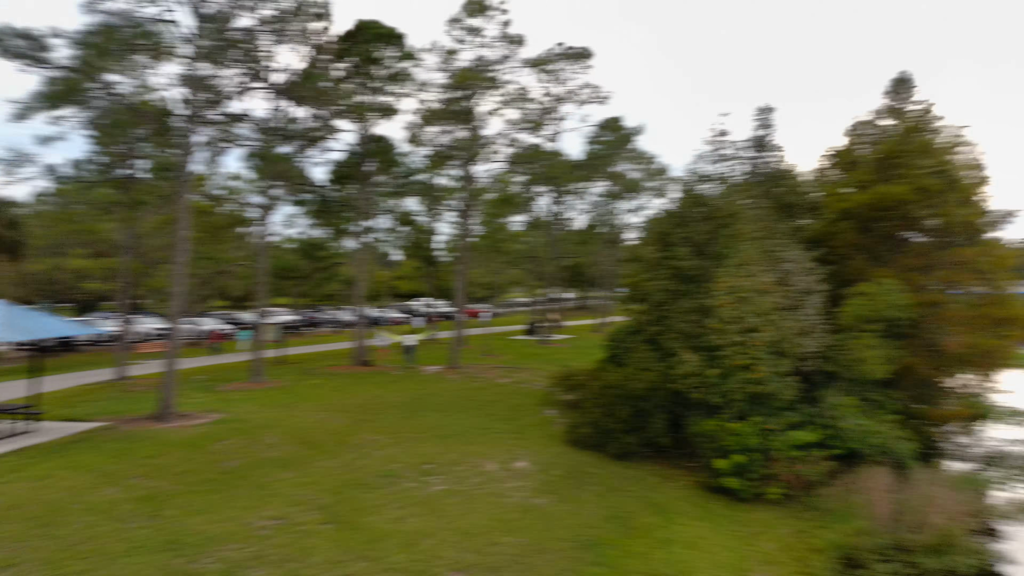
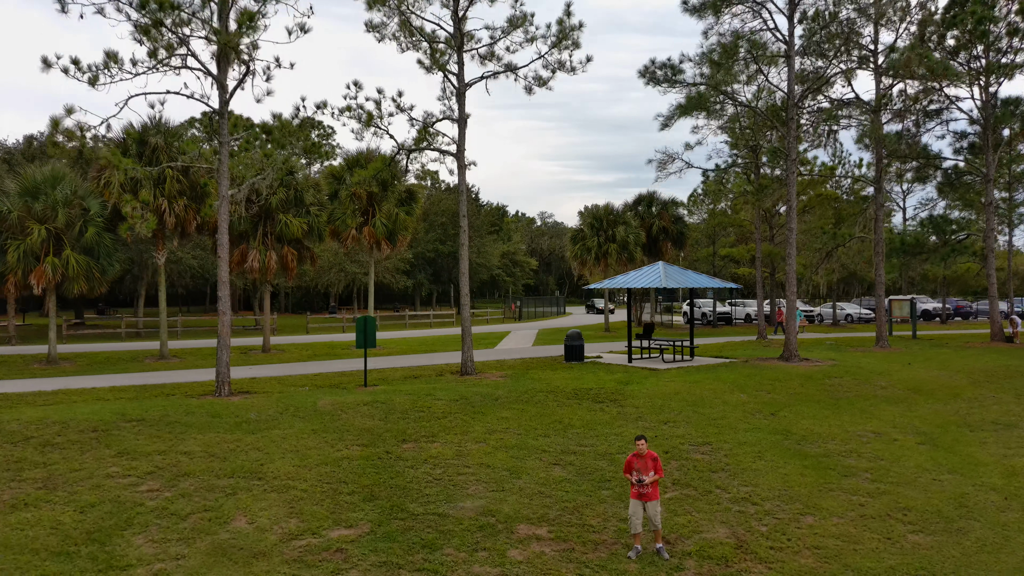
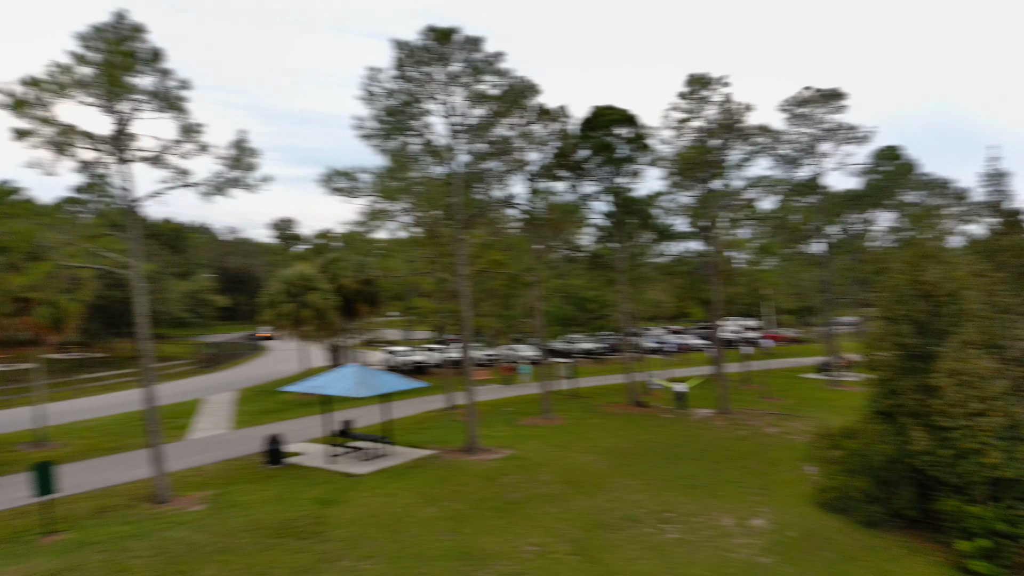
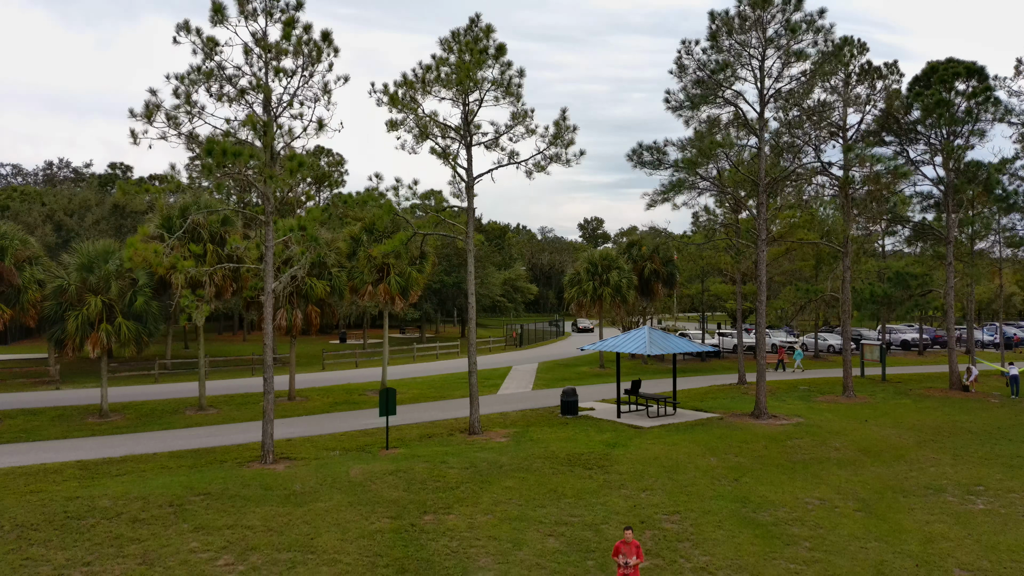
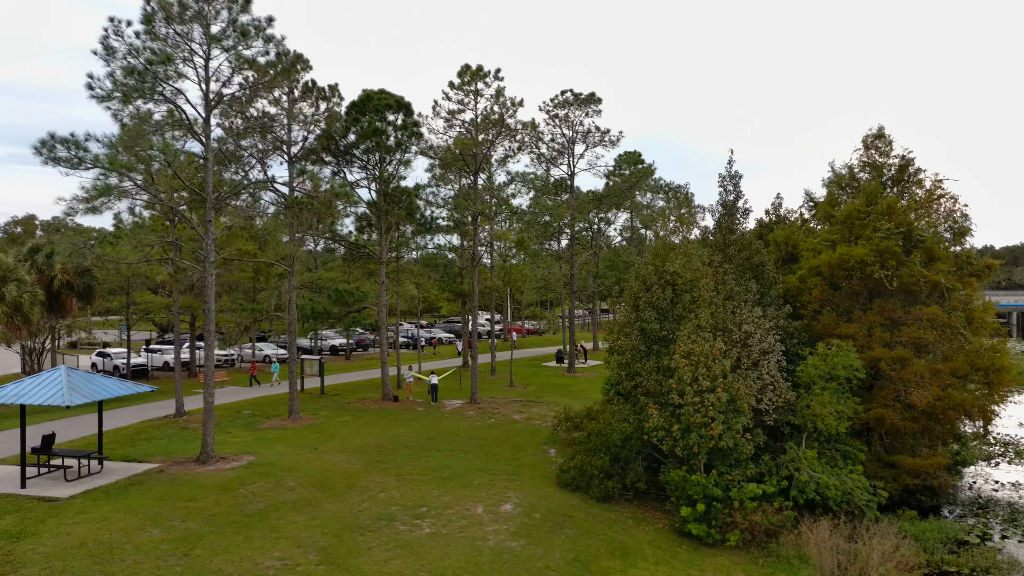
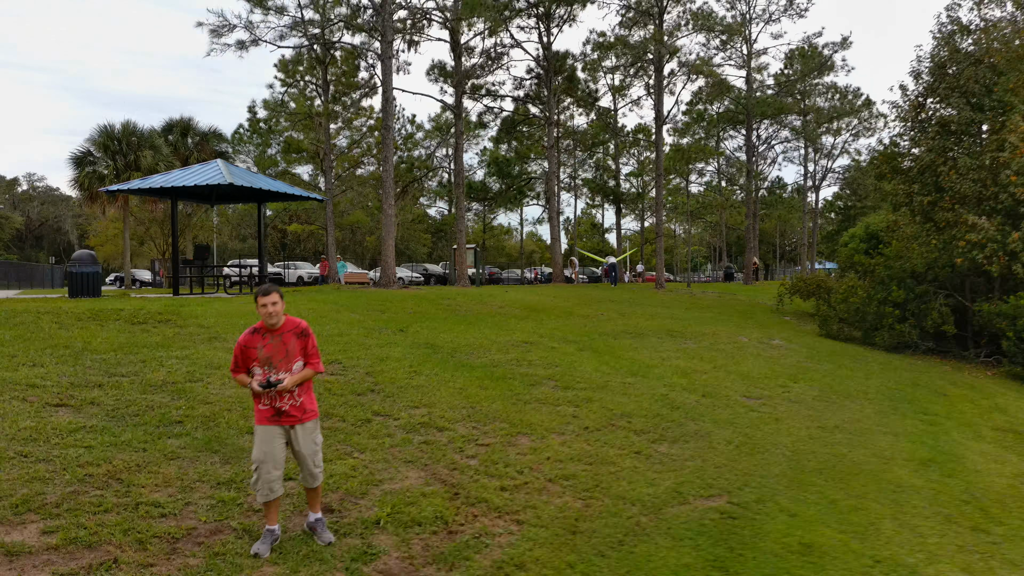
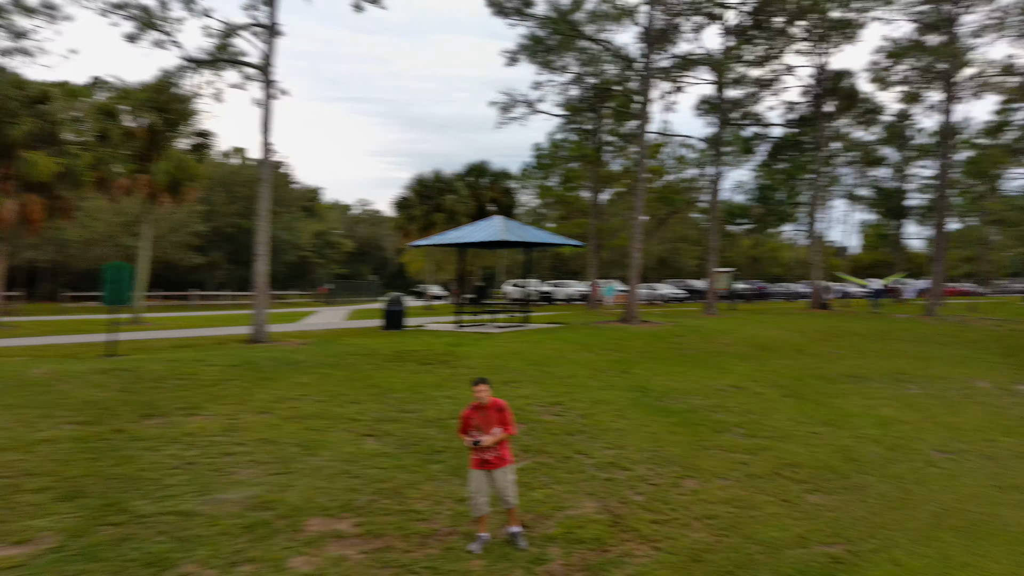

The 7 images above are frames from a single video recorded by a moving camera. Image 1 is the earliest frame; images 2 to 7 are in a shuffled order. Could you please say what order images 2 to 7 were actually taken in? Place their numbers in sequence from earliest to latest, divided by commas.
5, 3, 4, 2, 7, 6
